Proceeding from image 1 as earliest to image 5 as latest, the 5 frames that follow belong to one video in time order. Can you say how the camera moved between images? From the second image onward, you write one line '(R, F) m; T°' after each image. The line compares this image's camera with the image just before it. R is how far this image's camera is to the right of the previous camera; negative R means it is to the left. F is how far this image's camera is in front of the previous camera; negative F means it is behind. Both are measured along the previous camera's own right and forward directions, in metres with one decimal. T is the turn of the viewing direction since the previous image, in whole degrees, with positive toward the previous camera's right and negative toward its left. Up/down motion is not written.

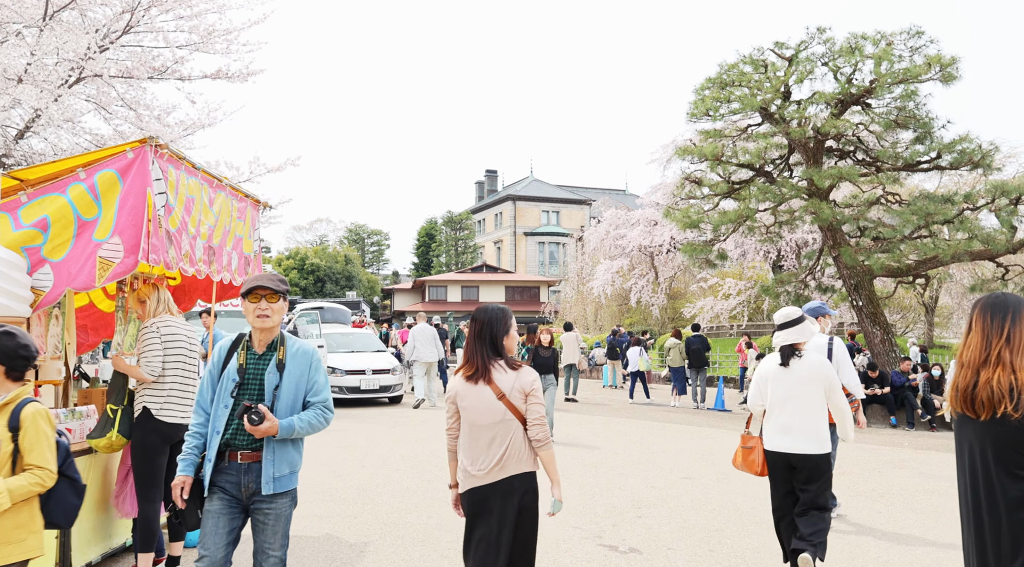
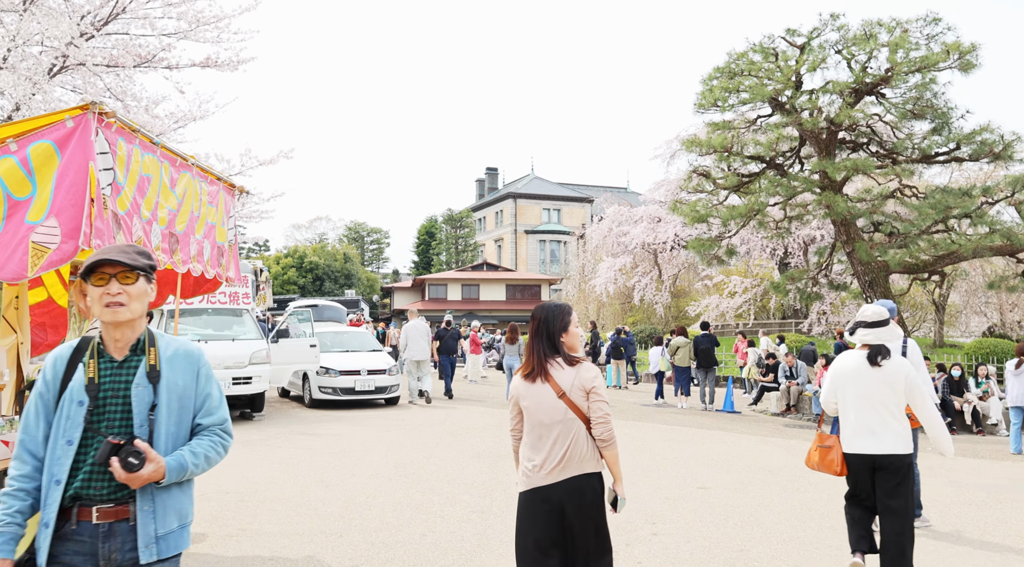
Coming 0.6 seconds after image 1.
(0.0, +0.6) m; 0°
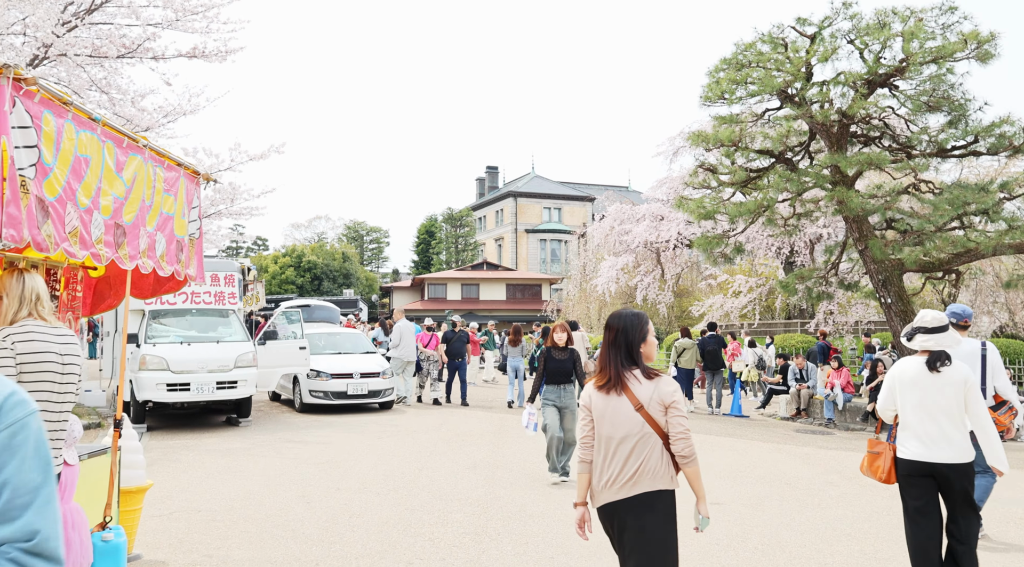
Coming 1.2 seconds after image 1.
(0.0, +0.6) m; 0°
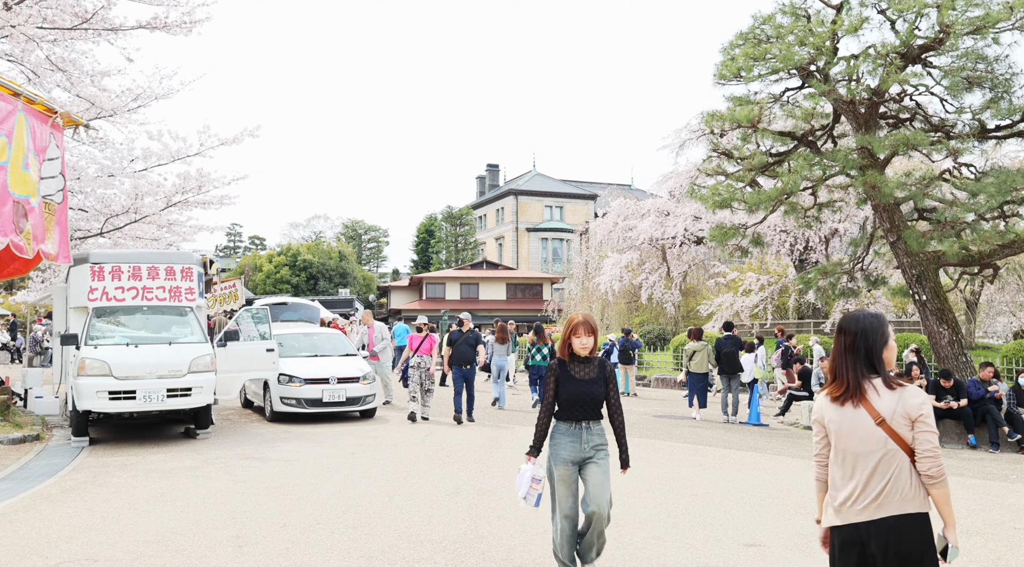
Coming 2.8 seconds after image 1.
(+0.1, +1.4) m; 0°
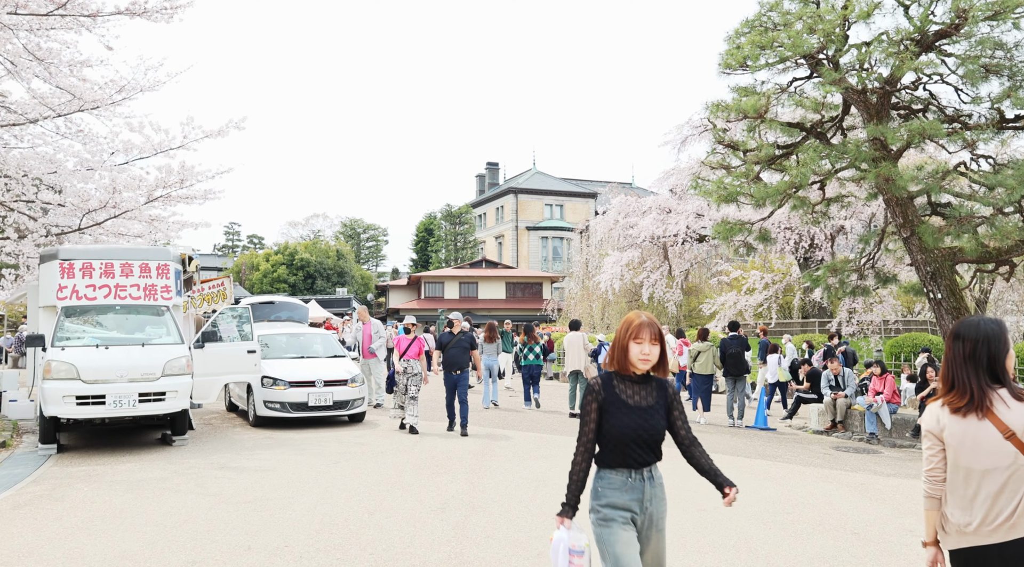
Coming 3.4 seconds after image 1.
(+0.1, +0.6) m; 0°
